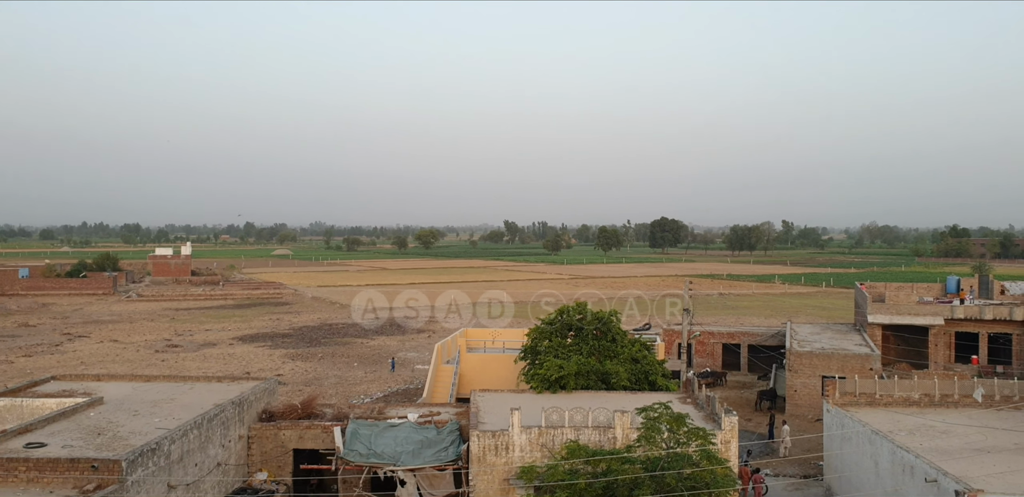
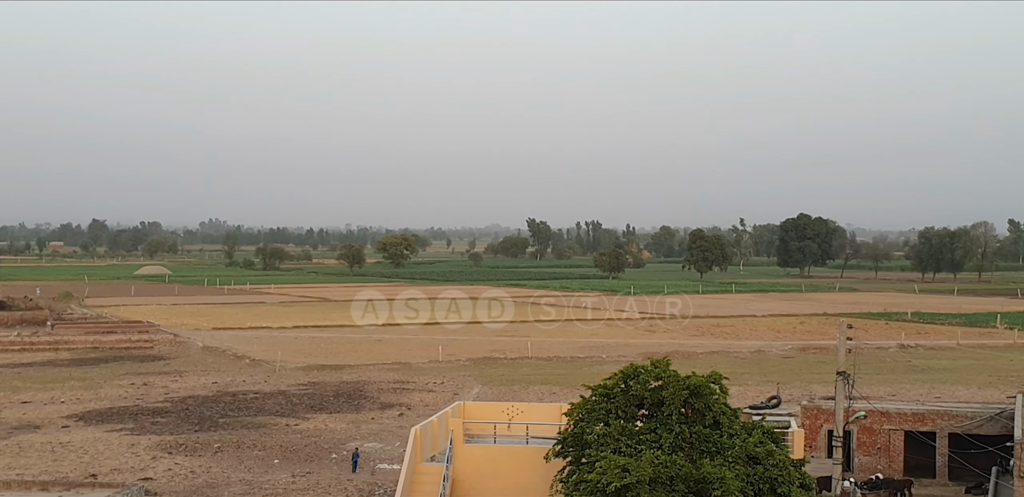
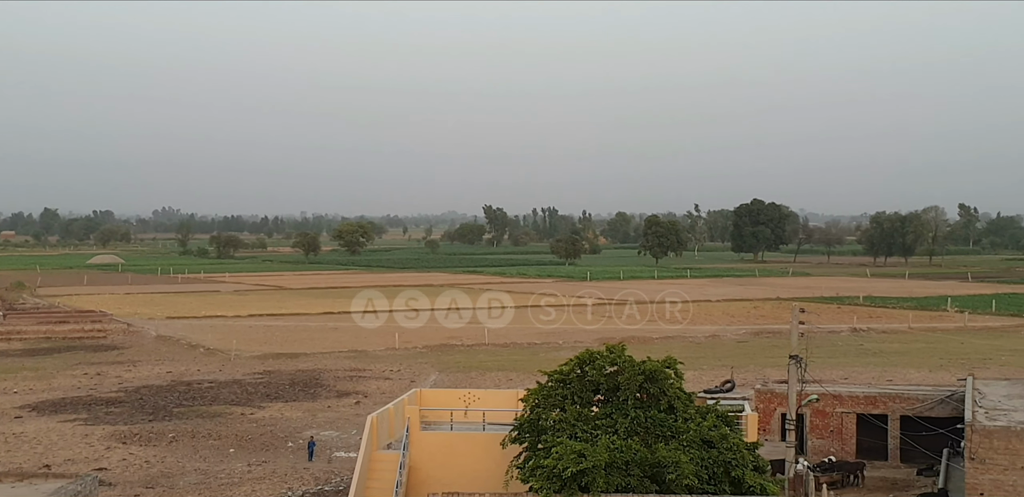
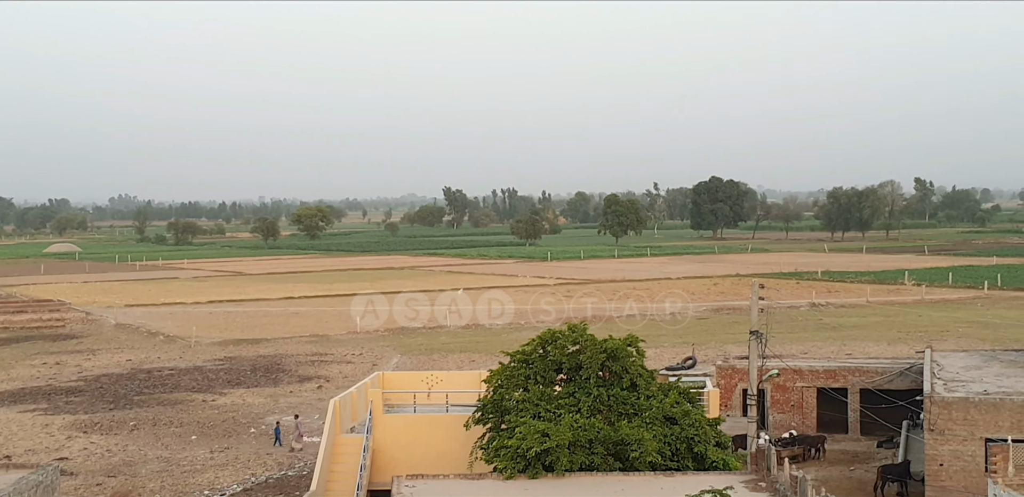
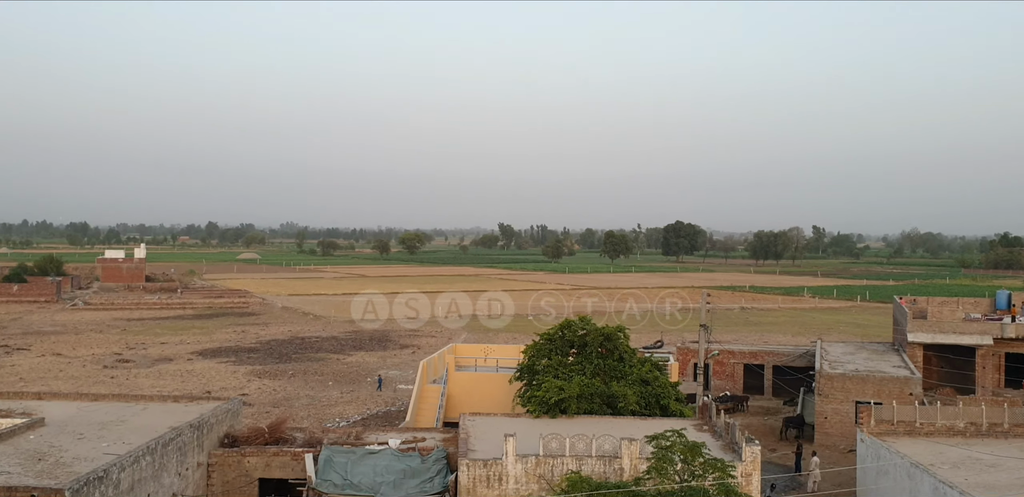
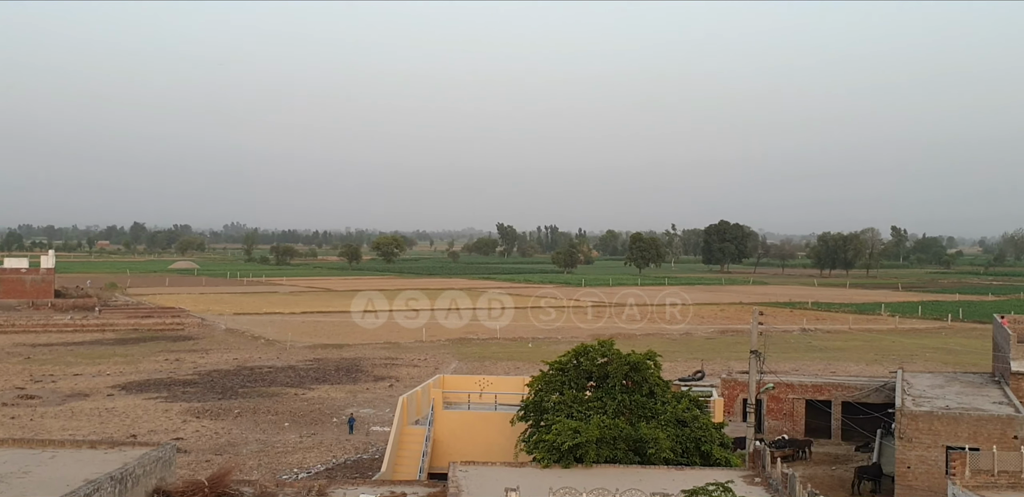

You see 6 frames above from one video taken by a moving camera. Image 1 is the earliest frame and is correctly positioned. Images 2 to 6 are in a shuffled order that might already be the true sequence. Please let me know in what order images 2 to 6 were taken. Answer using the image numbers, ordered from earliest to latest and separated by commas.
5, 6, 2, 3, 4
